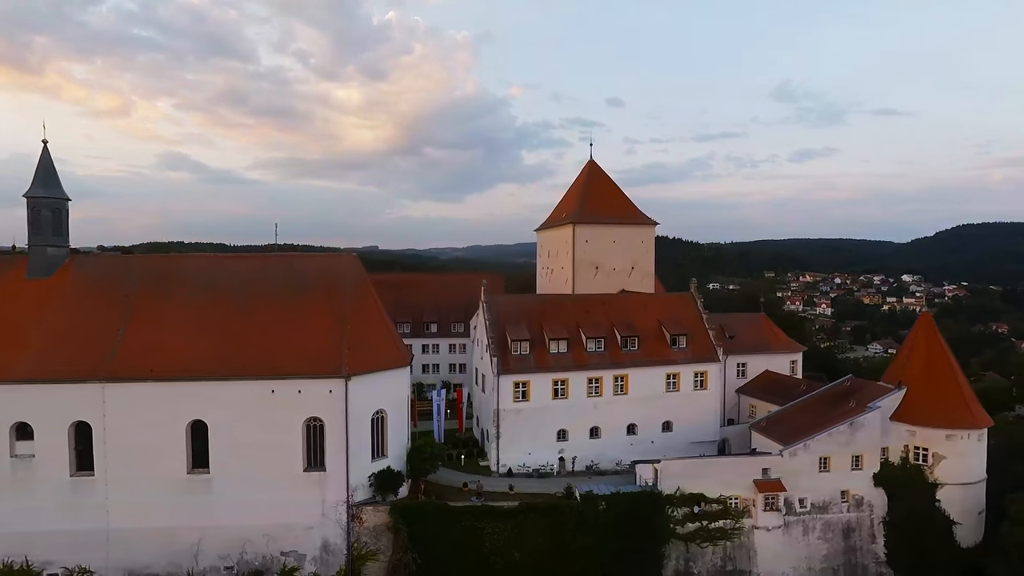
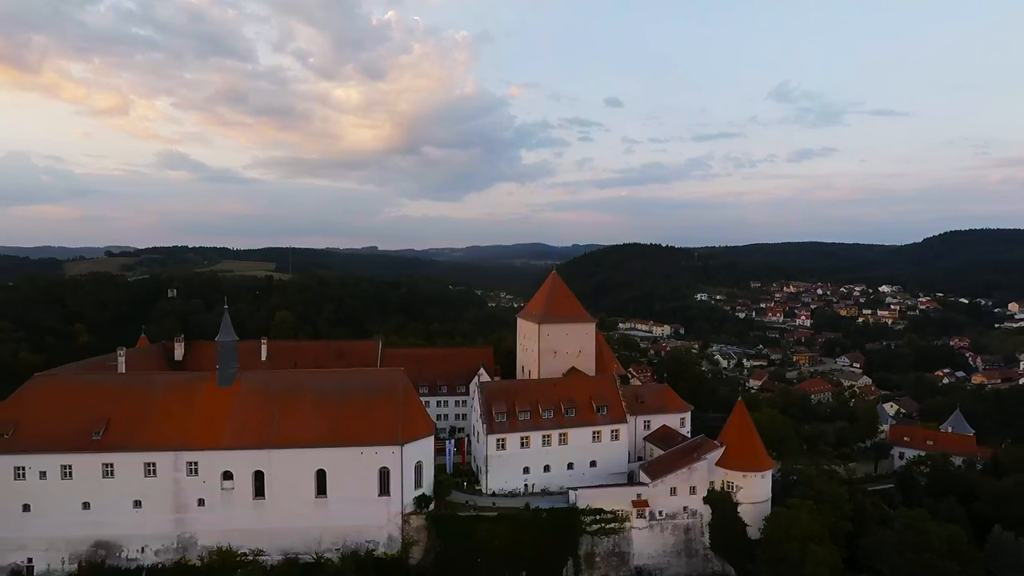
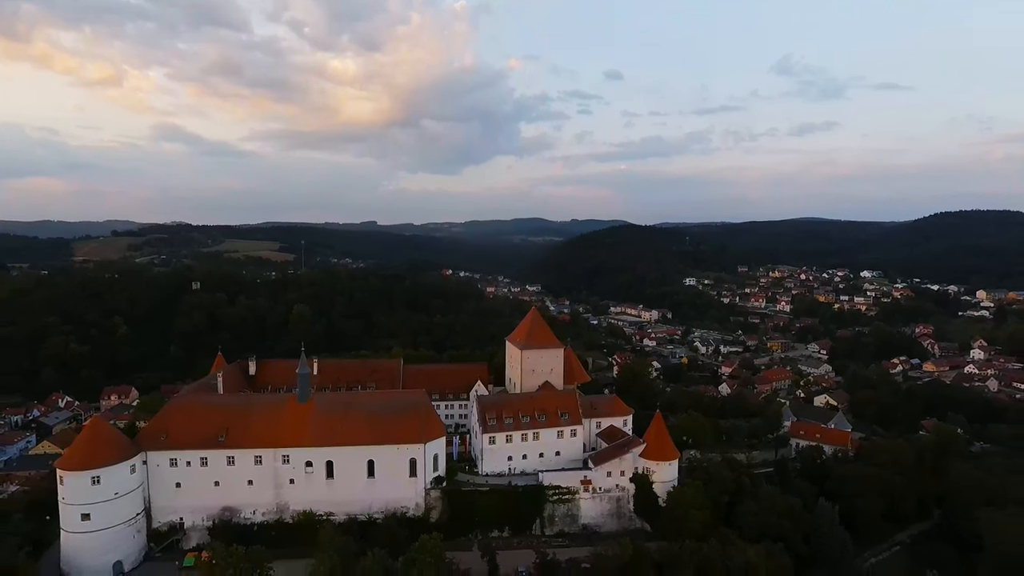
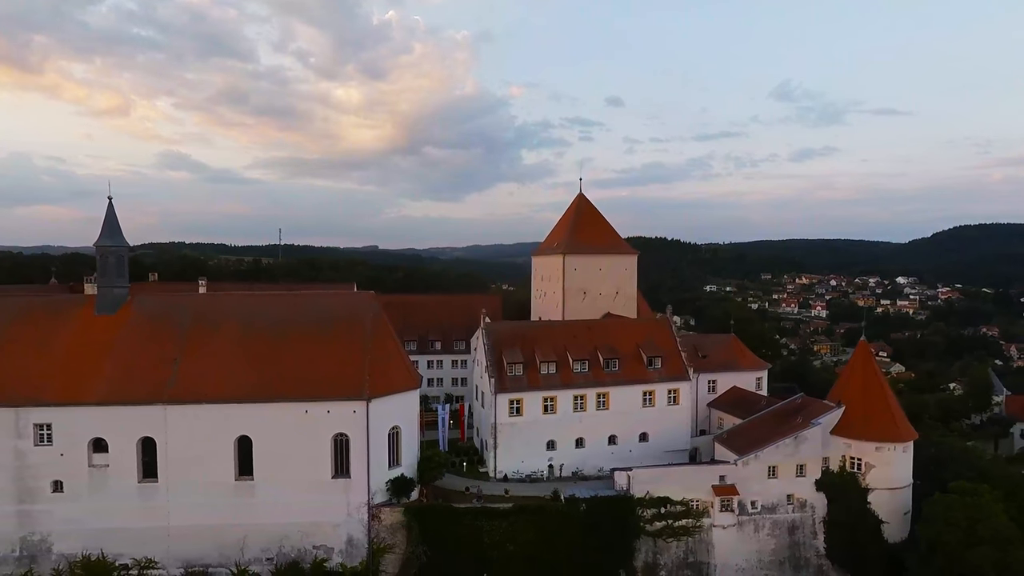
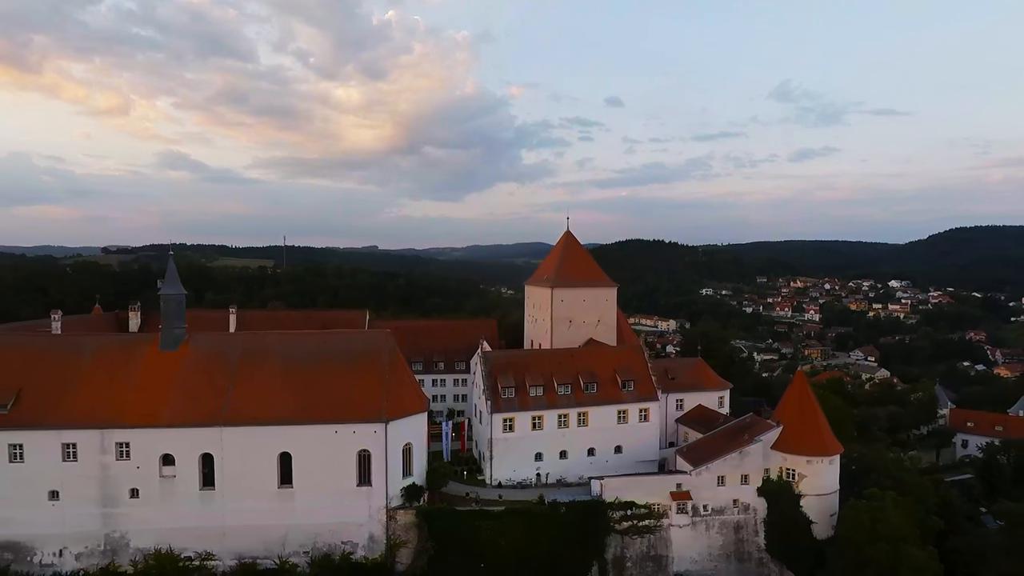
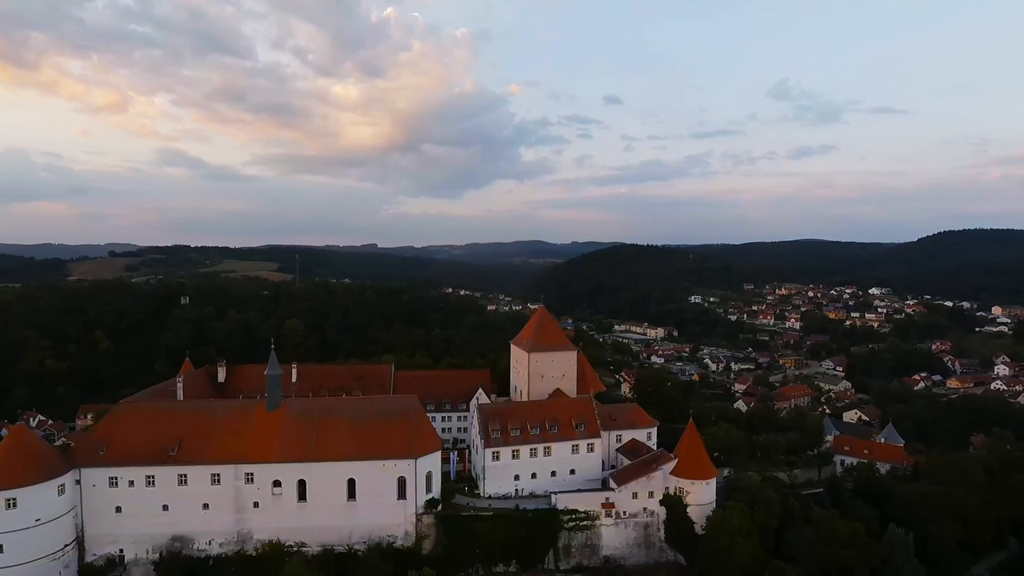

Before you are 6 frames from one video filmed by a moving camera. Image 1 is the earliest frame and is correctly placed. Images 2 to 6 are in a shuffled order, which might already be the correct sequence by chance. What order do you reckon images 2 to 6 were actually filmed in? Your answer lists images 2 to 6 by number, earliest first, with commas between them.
4, 5, 2, 6, 3
